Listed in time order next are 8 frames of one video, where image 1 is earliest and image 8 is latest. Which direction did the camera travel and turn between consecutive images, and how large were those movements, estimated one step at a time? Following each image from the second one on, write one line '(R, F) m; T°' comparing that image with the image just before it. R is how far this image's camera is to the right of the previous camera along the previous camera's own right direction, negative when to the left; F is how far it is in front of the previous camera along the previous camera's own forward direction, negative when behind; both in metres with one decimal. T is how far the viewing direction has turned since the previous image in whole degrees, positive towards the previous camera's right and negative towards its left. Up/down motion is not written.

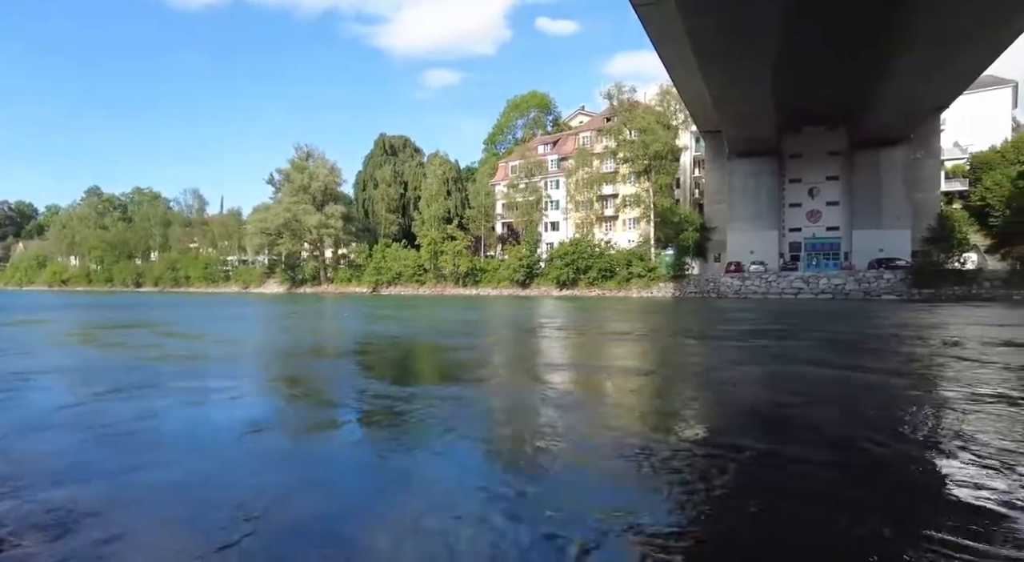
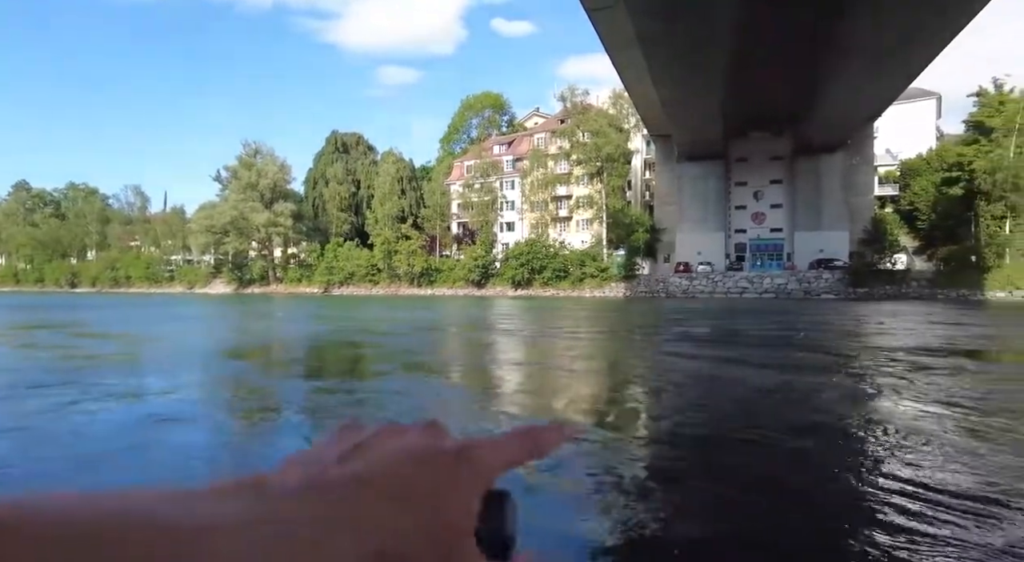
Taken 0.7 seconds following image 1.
(0.0, -0.4) m; +5°
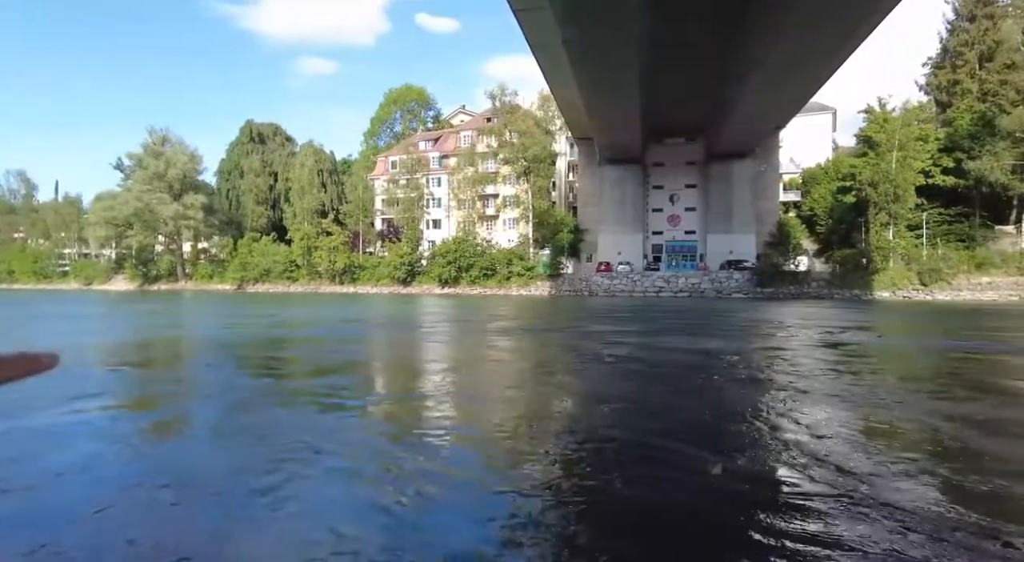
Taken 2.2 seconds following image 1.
(-0.2, -0.1) m; +8°
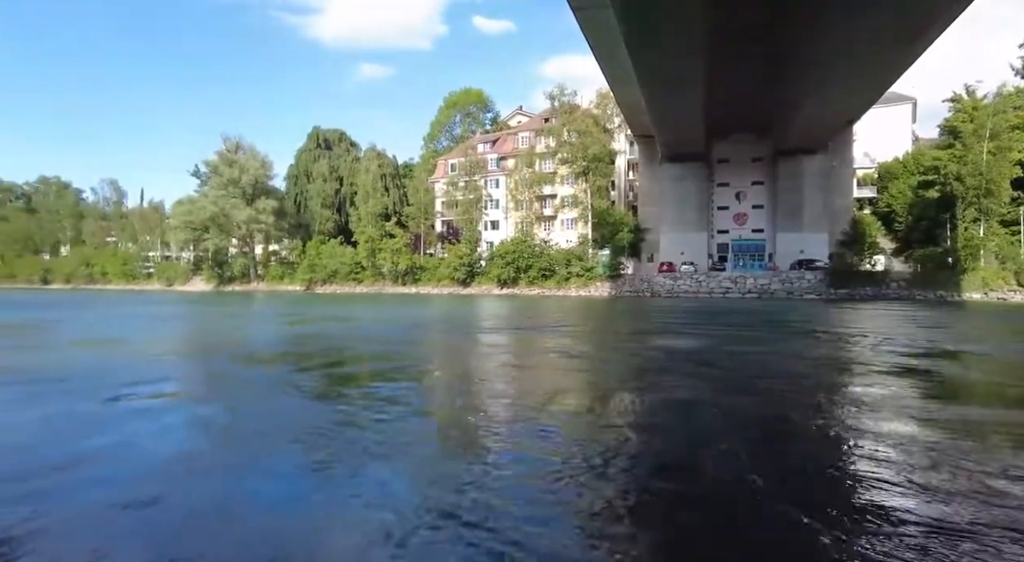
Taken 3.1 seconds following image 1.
(-0.1, +0.6) m; -6°
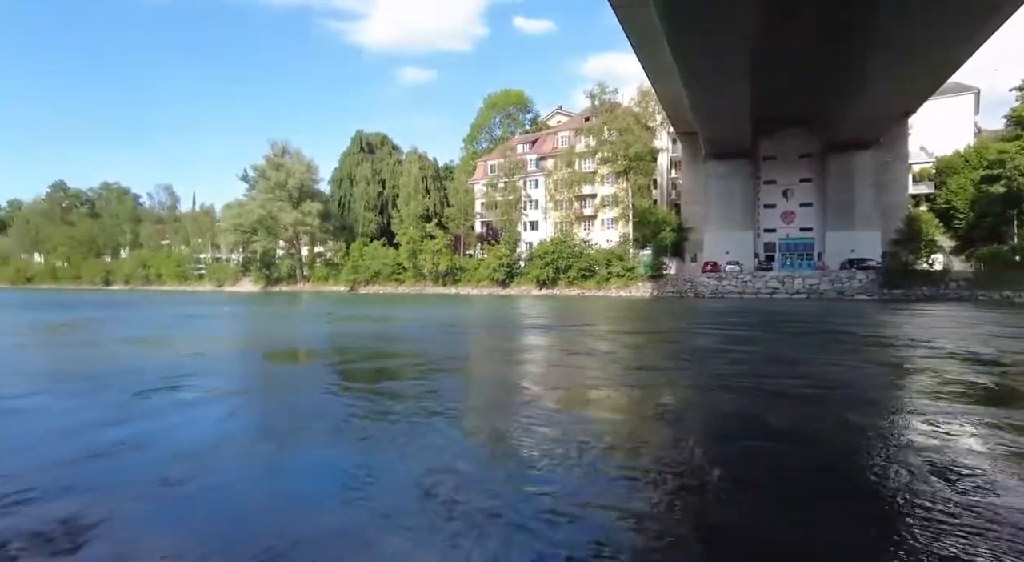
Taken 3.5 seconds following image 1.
(0.0, +0.3) m; -4°
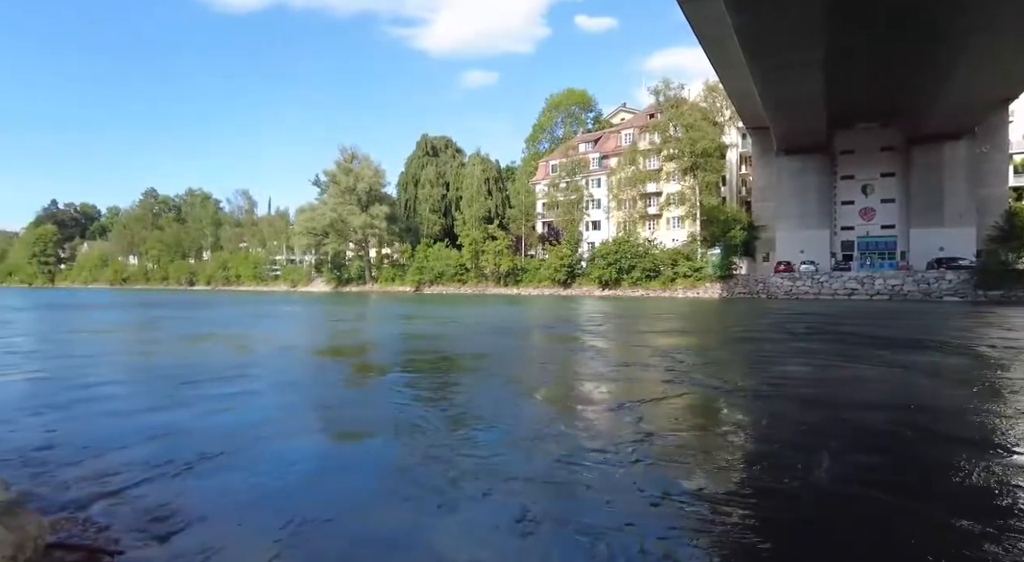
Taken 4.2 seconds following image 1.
(-0.3, +0.6) m; -6°
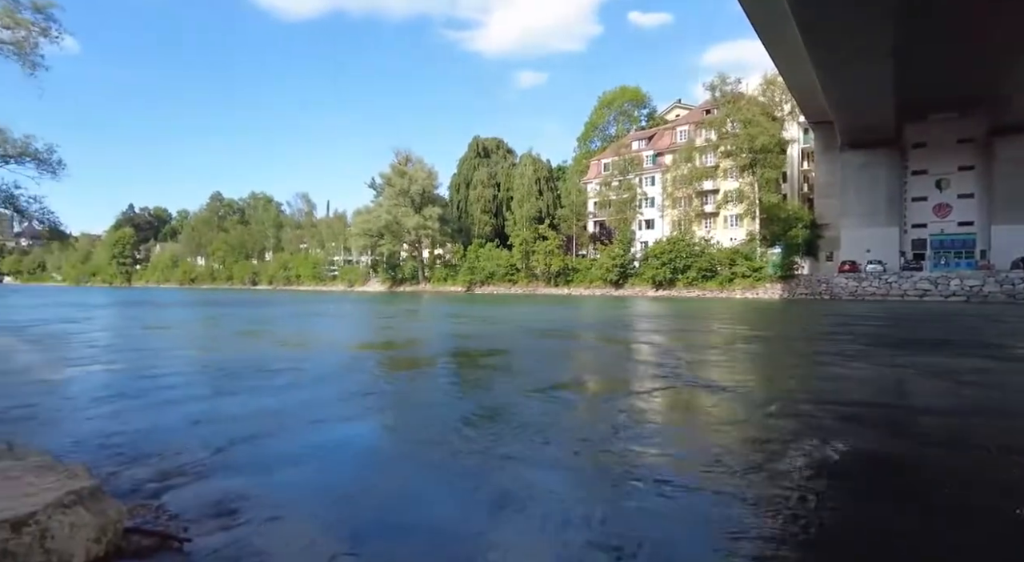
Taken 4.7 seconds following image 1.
(-0.4, +0.6) m; -5°
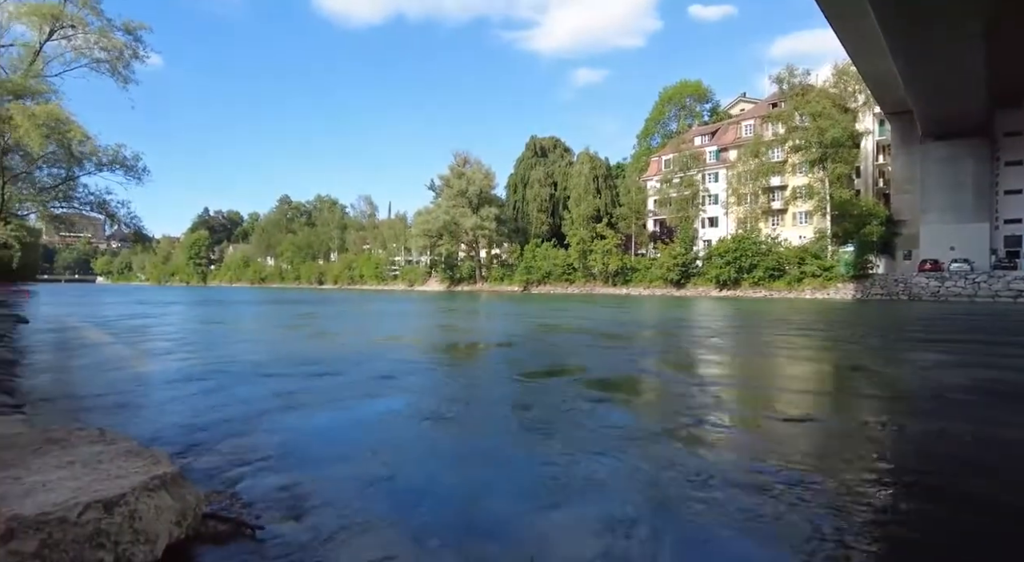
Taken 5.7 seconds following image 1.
(-0.5, +0.4) m; -6°
